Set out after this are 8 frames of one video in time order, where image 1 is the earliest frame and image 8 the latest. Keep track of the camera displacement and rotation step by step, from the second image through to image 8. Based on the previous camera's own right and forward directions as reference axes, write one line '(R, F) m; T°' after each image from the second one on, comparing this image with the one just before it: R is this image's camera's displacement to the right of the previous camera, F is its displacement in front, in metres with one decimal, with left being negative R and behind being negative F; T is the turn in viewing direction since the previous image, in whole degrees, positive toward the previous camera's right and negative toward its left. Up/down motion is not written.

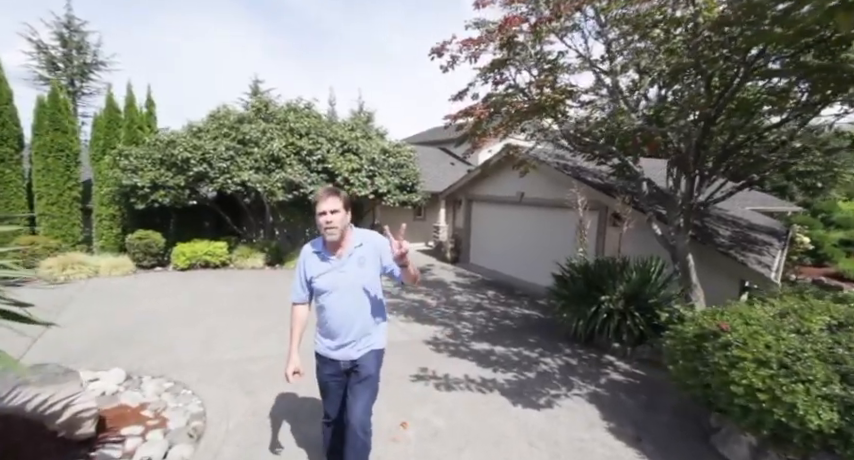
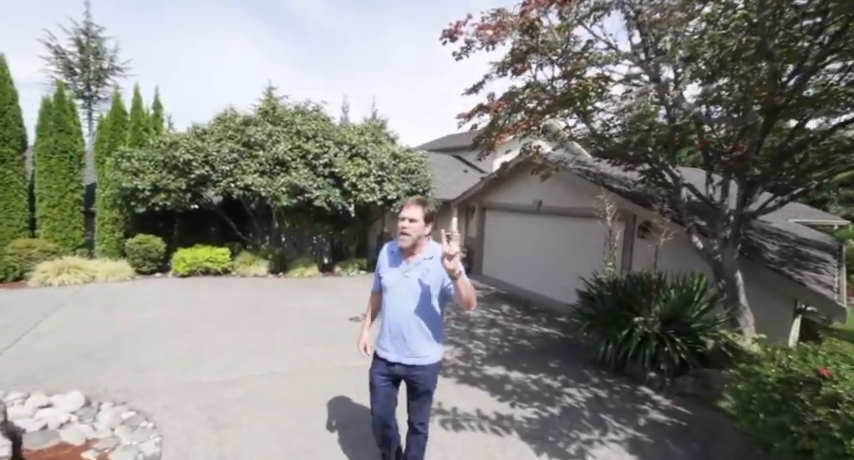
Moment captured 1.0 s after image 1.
(0.0, +0.6) m; -2°
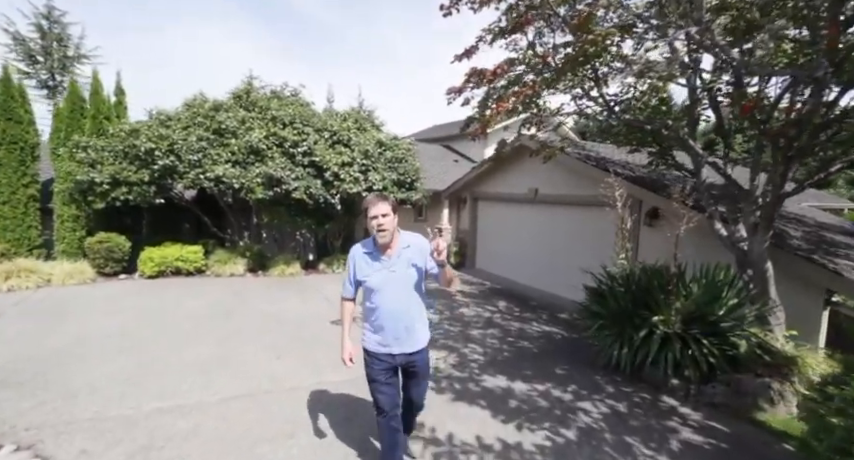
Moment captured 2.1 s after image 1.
(0.0, +0.7) m; +2°
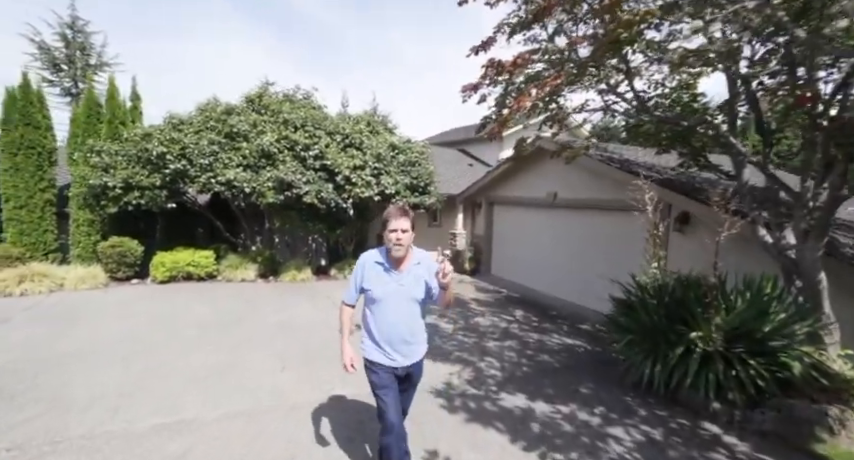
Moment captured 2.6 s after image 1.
(0.0, +0.3) m; -2°
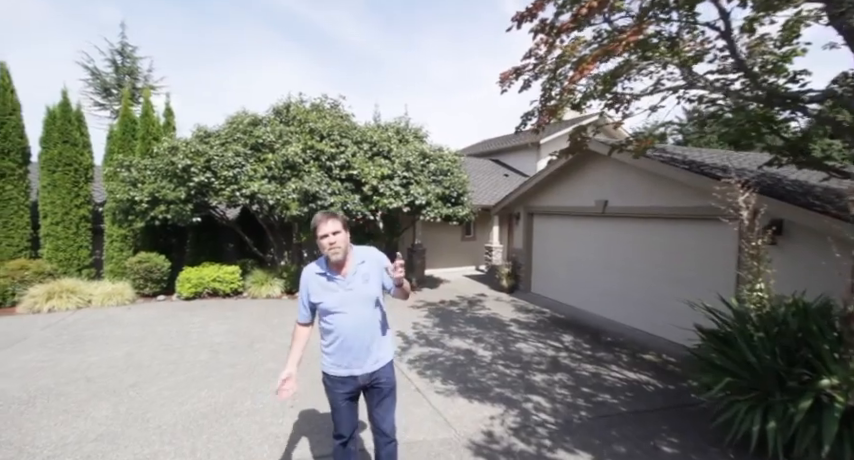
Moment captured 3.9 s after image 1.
(0.0, +0.8) m; -5°
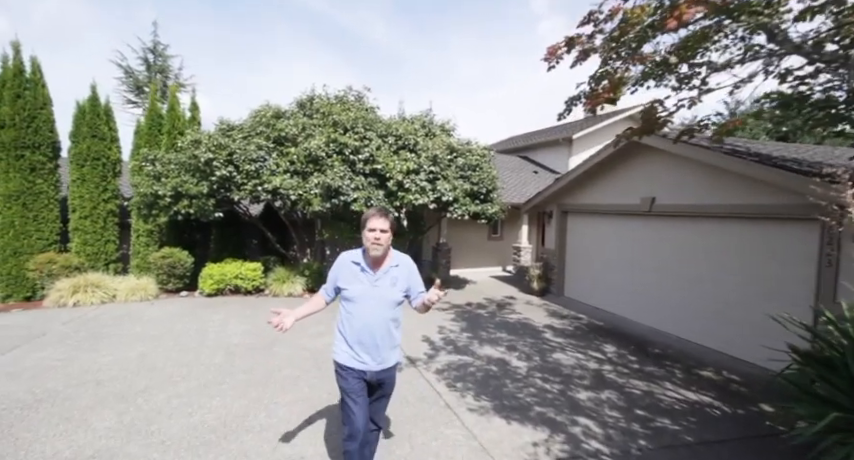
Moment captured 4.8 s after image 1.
(-0.1, +0.5) m; -3°
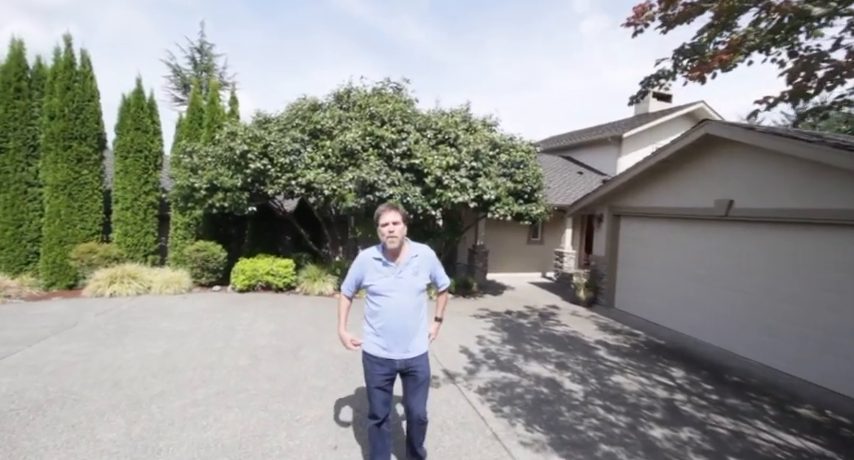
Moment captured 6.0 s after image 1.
(-0.1, +0.6) m; -5°
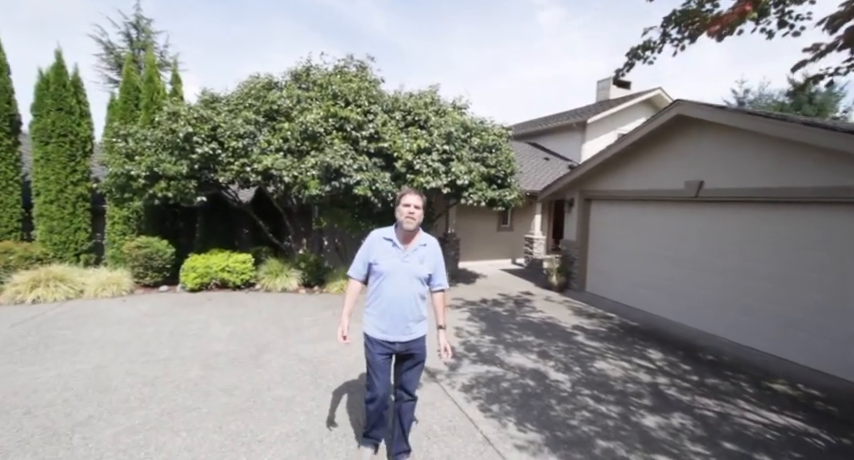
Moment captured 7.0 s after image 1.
(-0.1, +0.4) m; +5°
